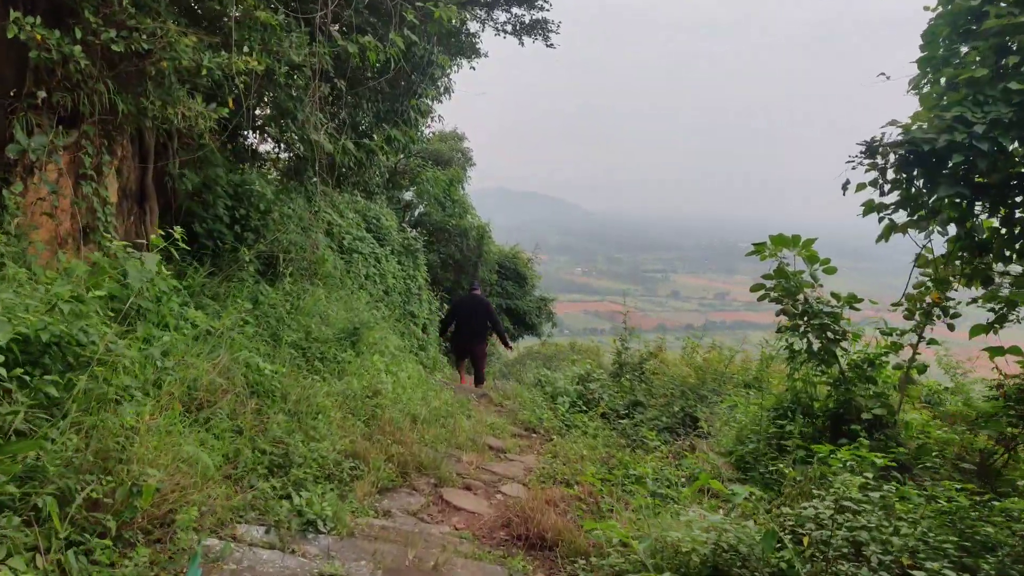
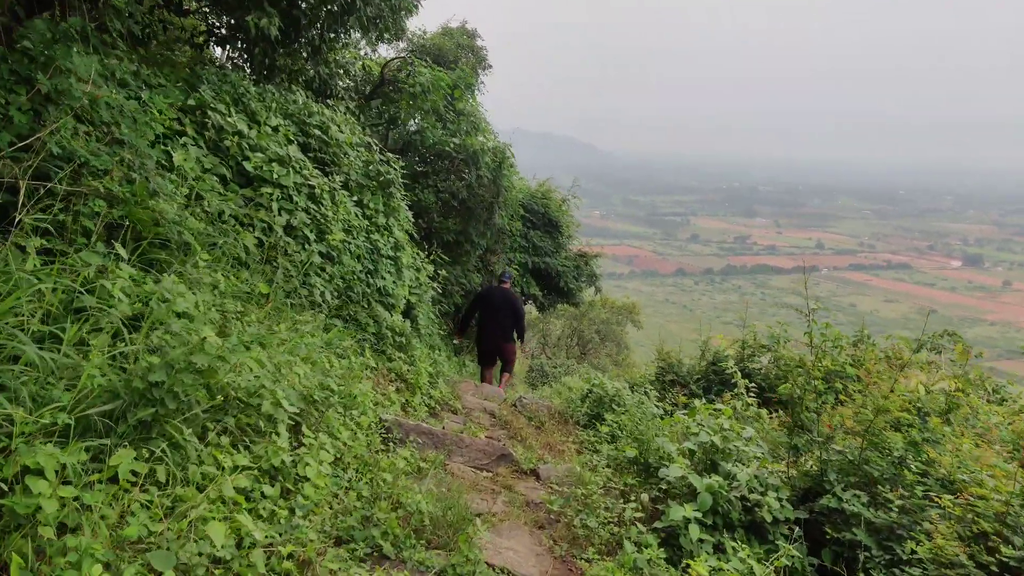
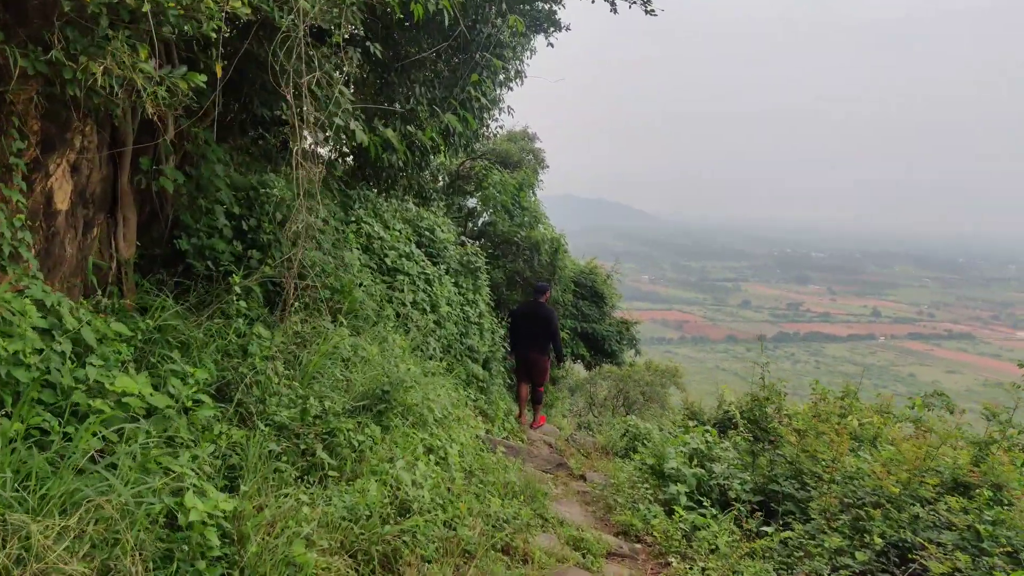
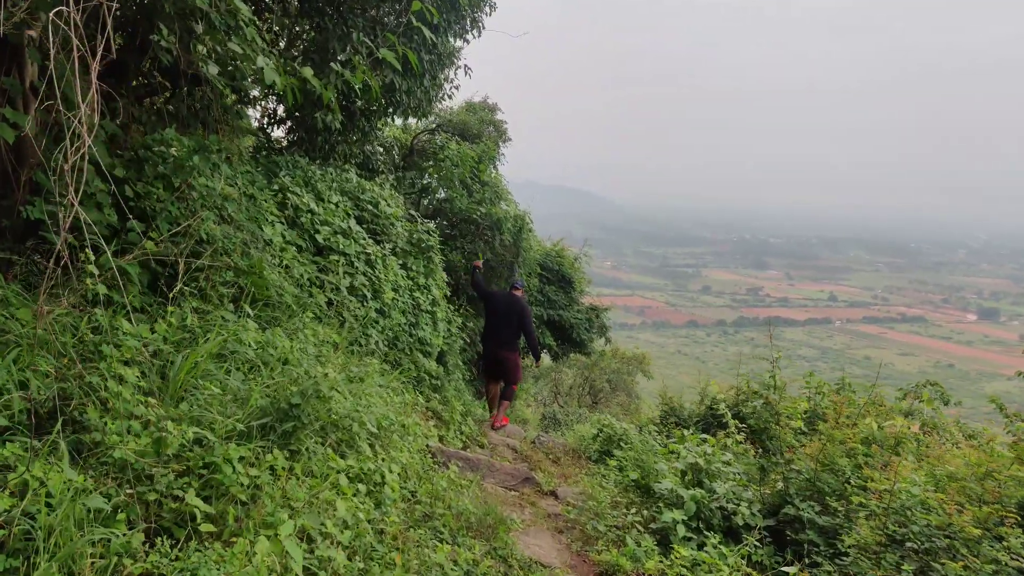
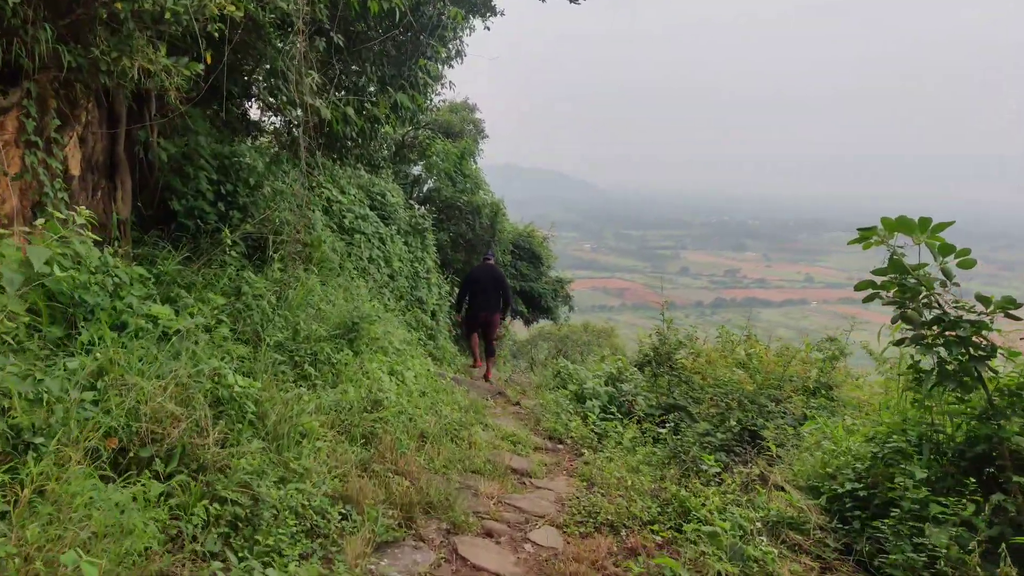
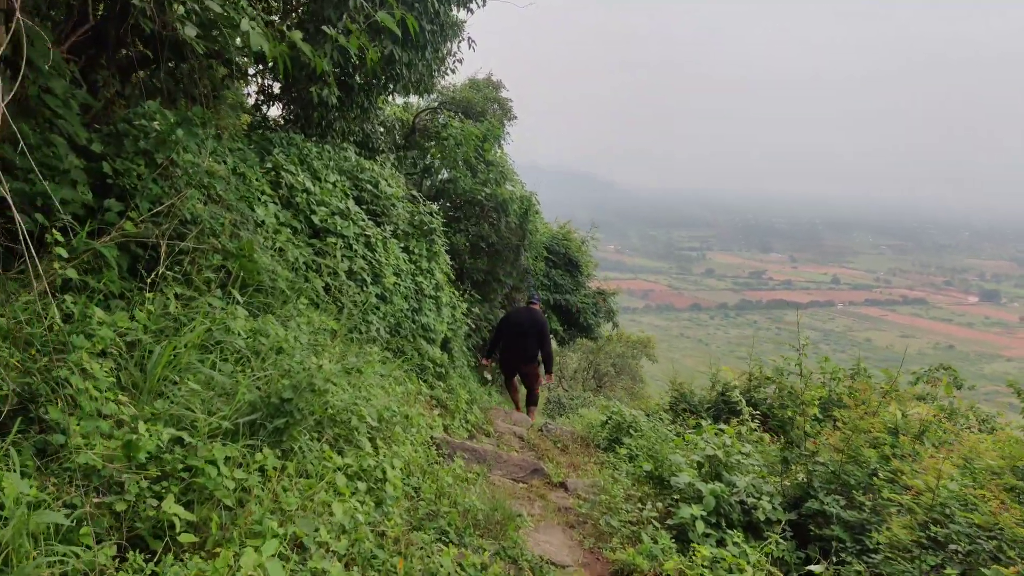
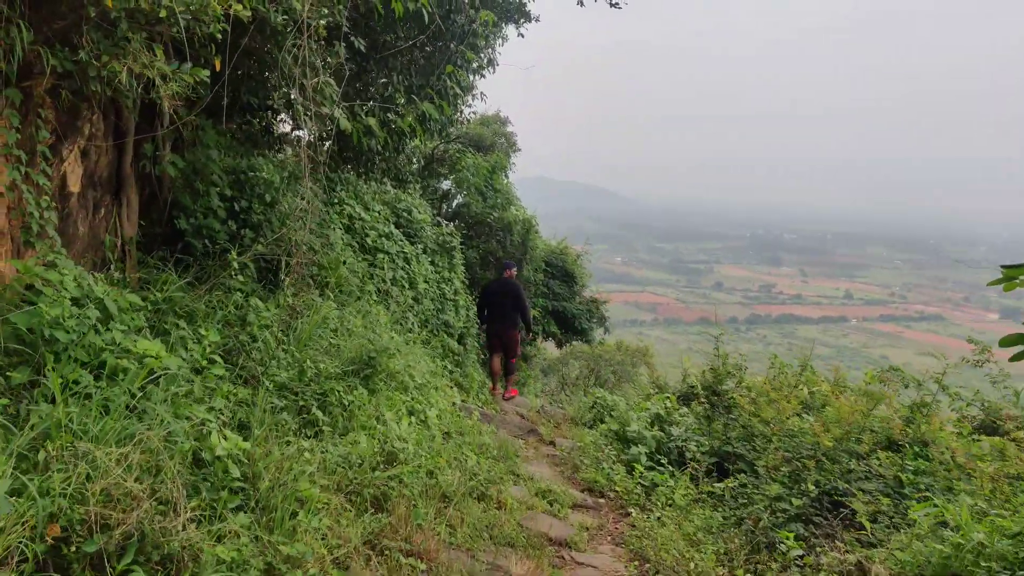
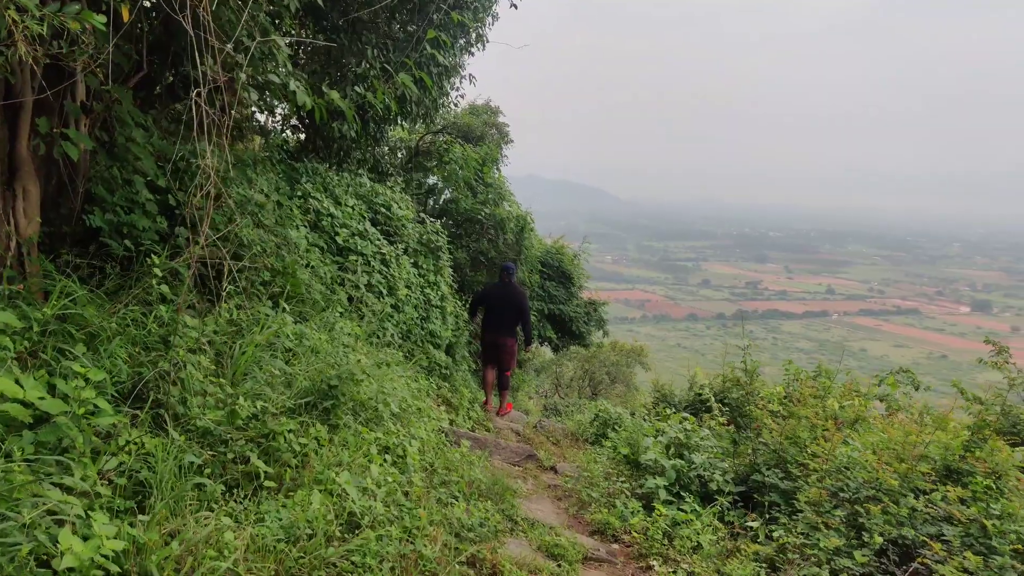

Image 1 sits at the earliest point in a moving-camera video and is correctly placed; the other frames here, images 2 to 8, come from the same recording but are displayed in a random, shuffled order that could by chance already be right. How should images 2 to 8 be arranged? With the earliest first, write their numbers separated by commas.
5, 7, 3, 8, 4, 6, 2
